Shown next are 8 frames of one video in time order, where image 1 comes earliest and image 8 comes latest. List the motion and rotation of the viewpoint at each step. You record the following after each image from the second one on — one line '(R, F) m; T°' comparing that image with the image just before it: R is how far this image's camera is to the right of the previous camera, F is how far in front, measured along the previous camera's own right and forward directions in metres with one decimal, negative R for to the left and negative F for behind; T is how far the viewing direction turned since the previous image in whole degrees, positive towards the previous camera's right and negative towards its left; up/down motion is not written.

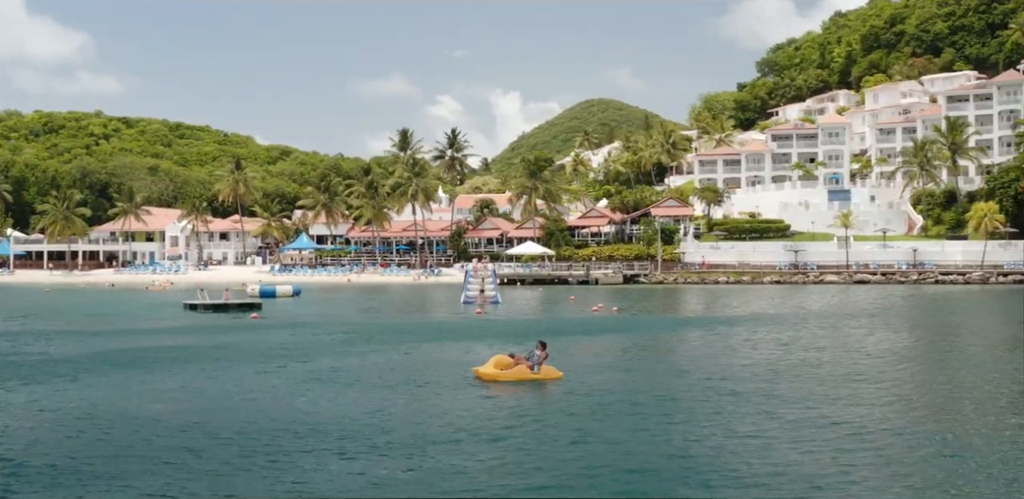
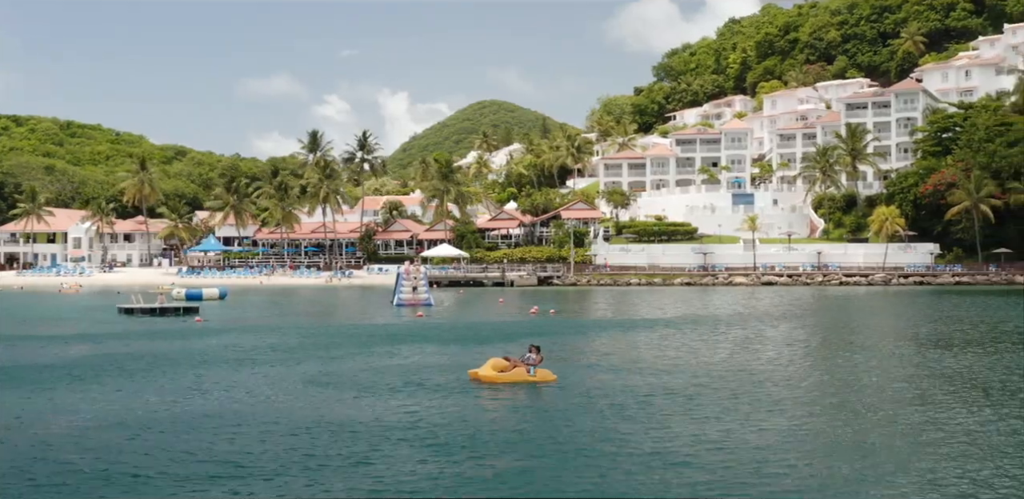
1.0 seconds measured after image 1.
(-1.0, +1.1) m; +6°
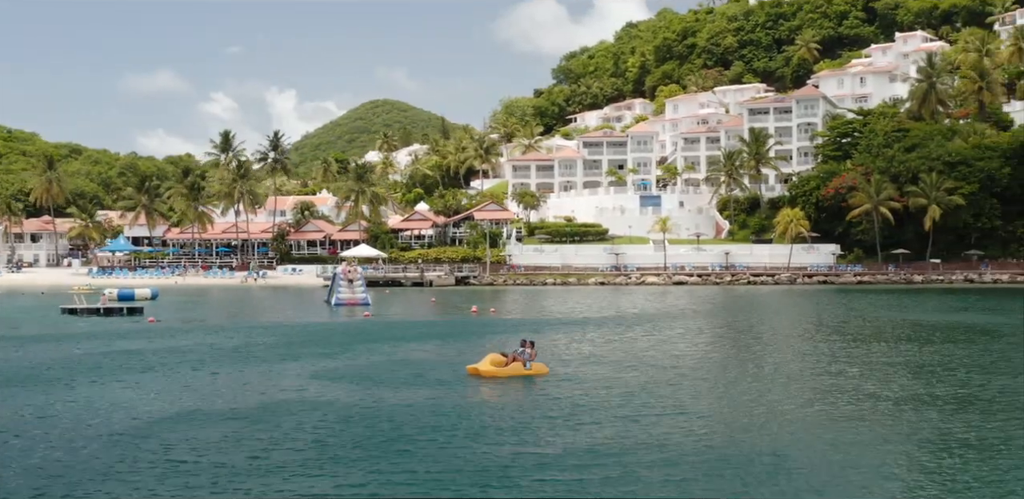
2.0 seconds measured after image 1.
(-1.2, -0.3) m; +6°
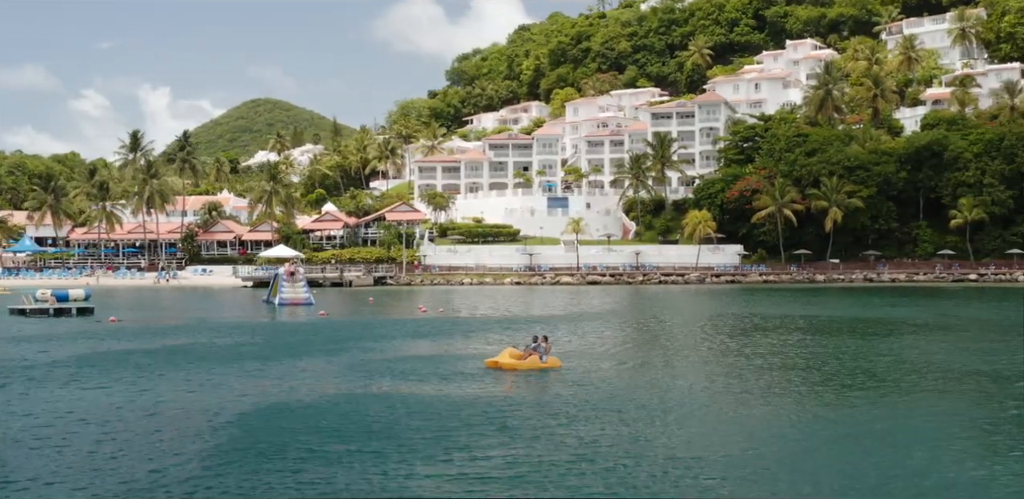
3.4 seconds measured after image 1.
(-1.6, -0.2) m; +6°
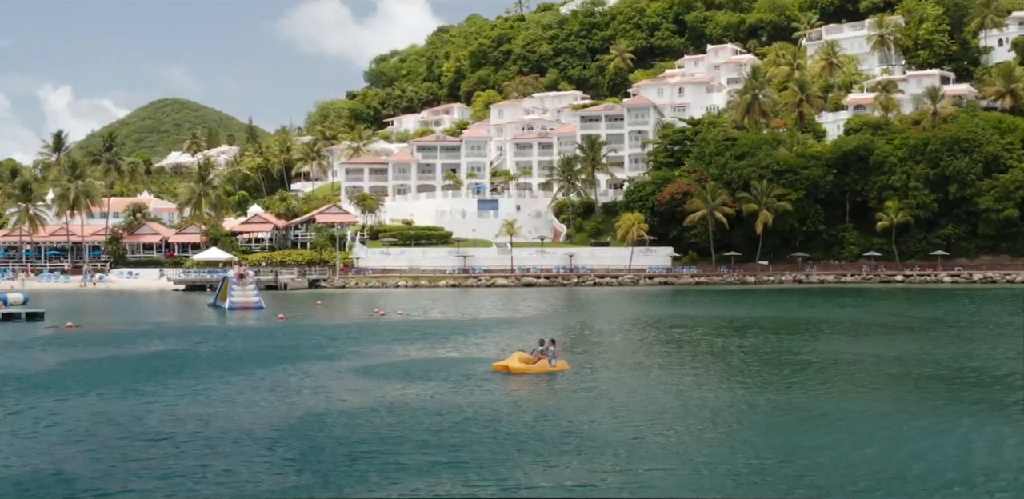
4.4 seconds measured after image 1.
(-1.1, +0.5) m; +4°
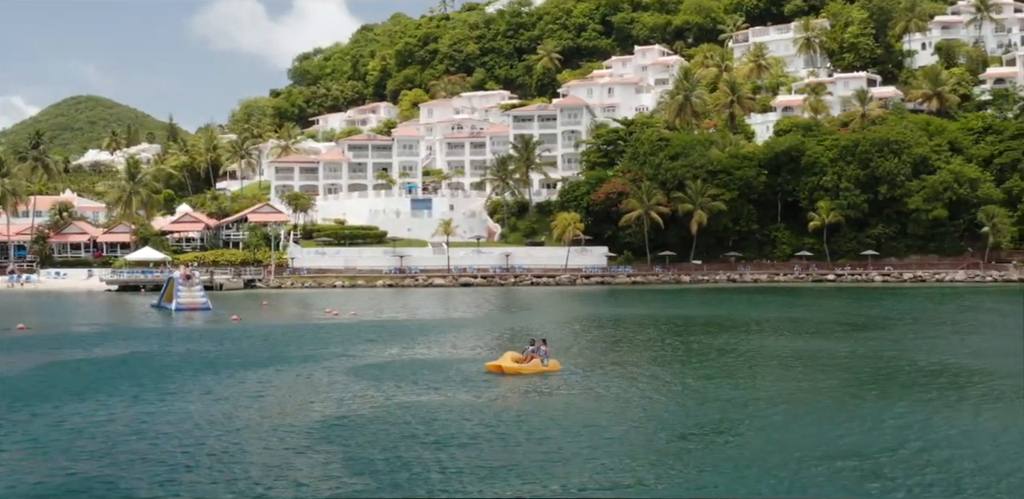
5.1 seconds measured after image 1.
(-0.9, +0.3) m; +4°
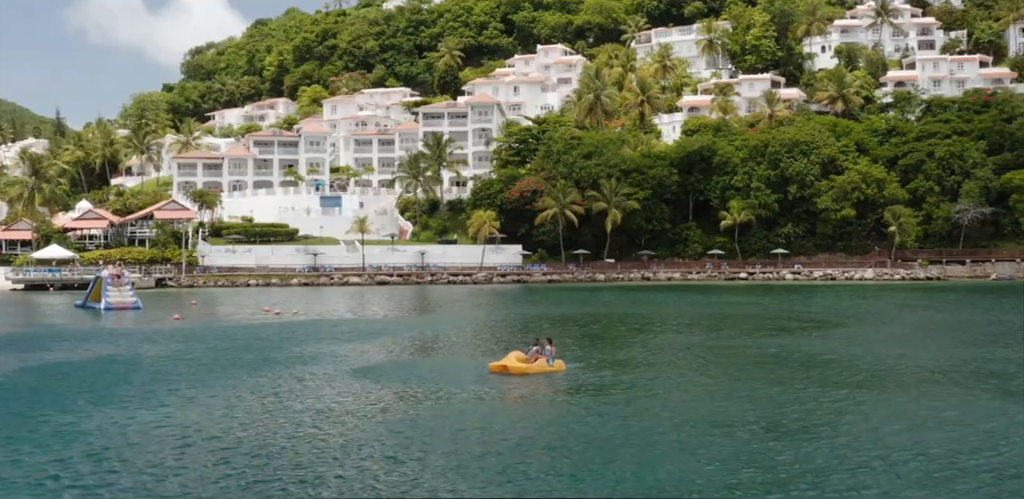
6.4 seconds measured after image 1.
(-1.2, -0.1) m; +6°
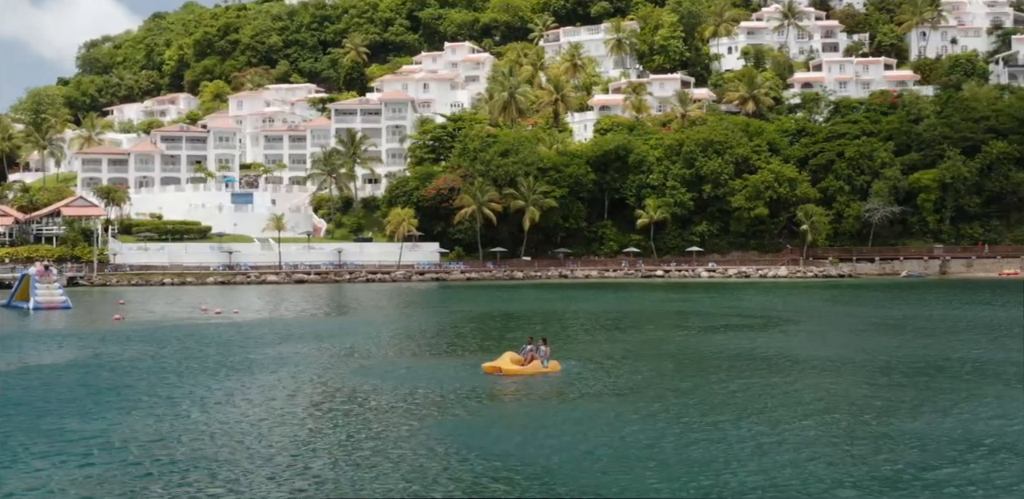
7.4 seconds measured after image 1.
(-1.0, -0.4) m; +5°
